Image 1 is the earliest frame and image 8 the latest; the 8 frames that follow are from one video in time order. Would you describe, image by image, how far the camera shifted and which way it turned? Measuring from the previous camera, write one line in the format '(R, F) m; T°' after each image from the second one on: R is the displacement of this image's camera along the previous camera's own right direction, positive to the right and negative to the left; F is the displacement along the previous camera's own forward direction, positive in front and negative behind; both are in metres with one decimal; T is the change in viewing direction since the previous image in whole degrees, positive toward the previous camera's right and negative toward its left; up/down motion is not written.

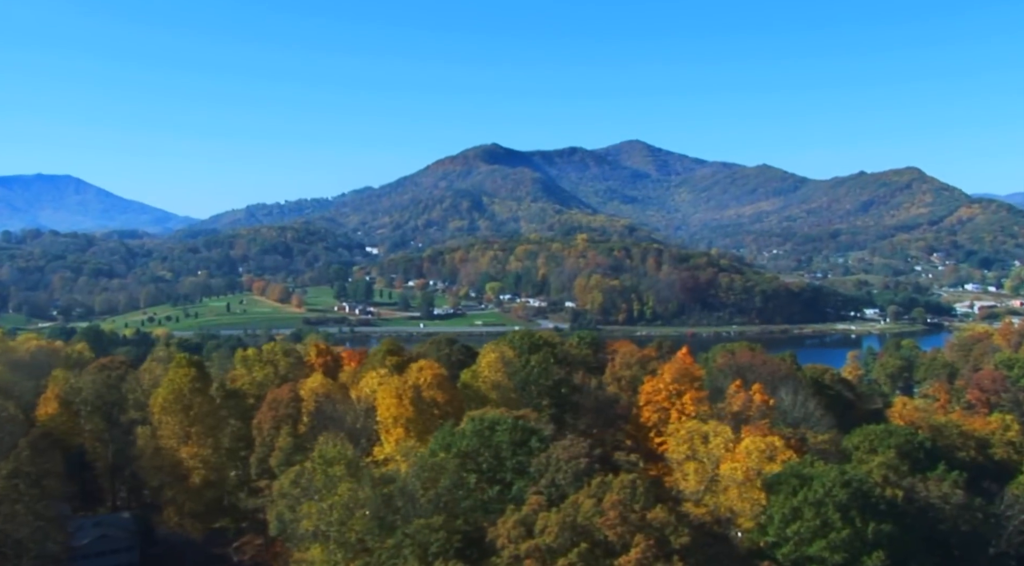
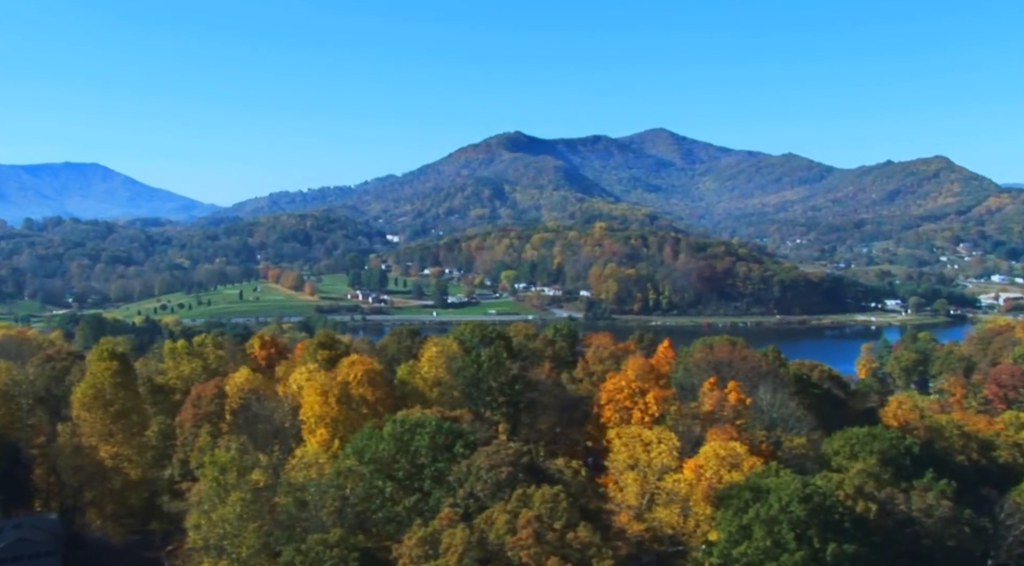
(+2.5, +3.0) m; -1°
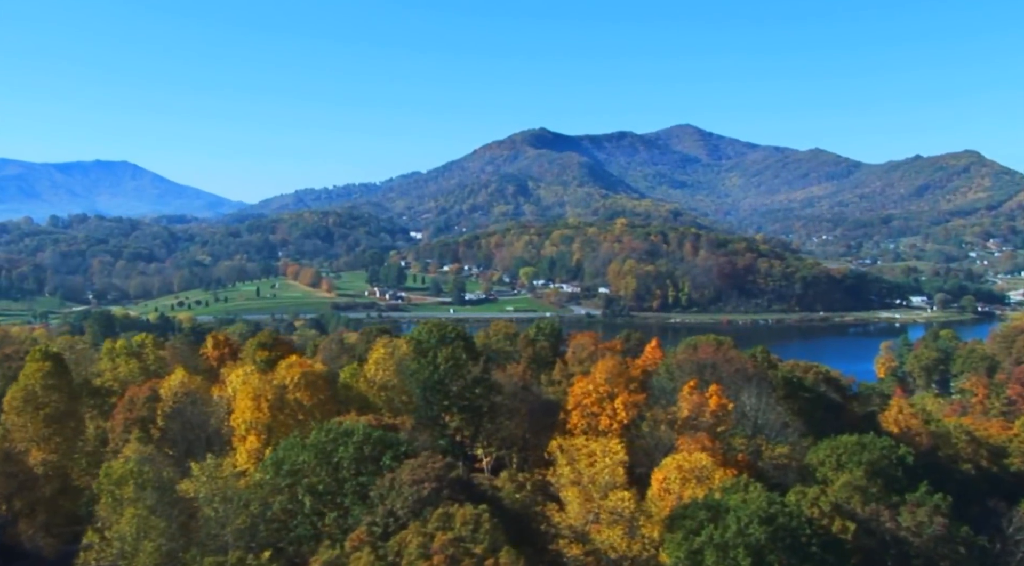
(+2.1, +2.5) m; -1°
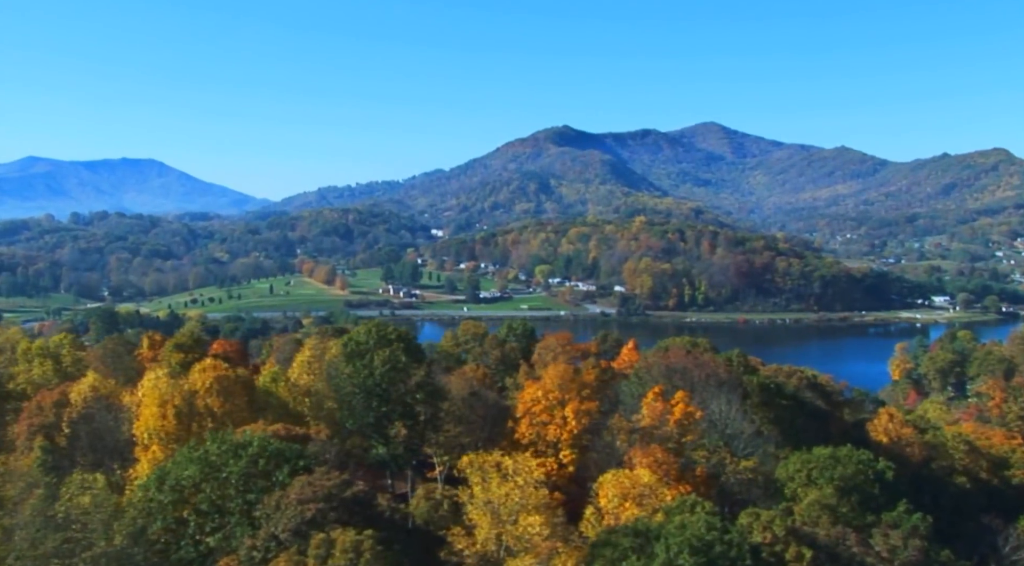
(+2.3, +2.5) m; -1°
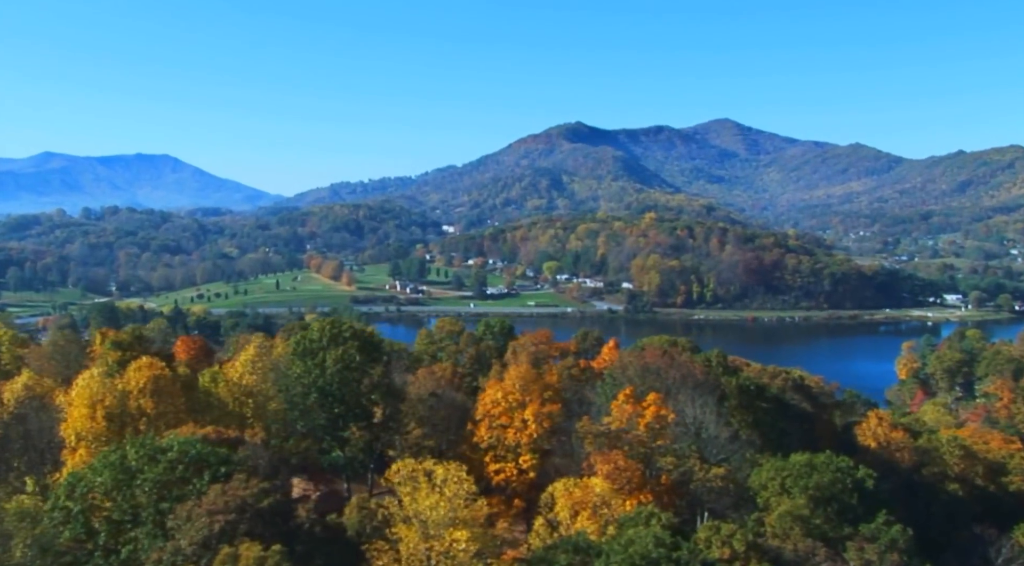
(+1.4, +1.6) m; -1°
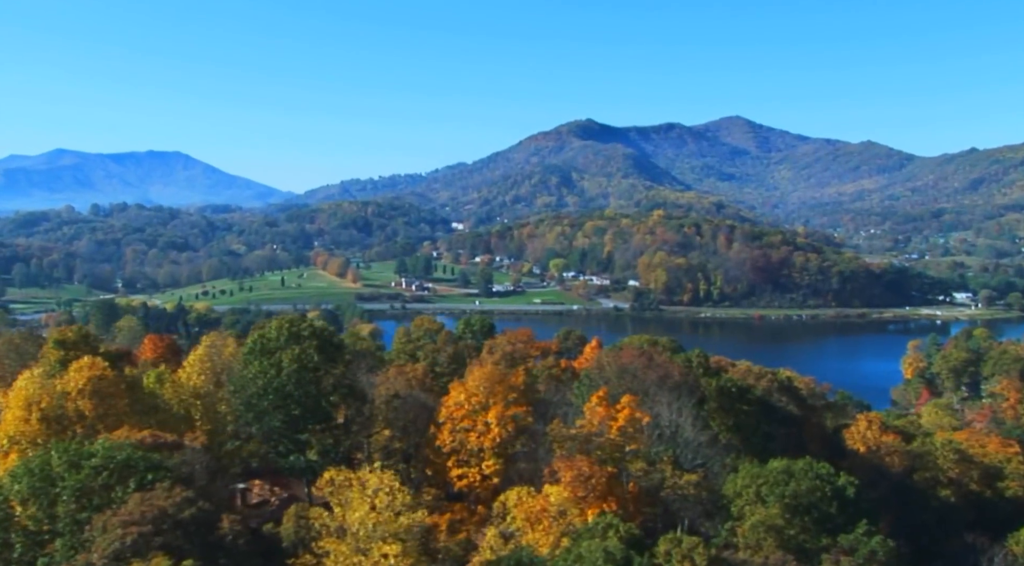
(+1.2, +1.3) m; -1°
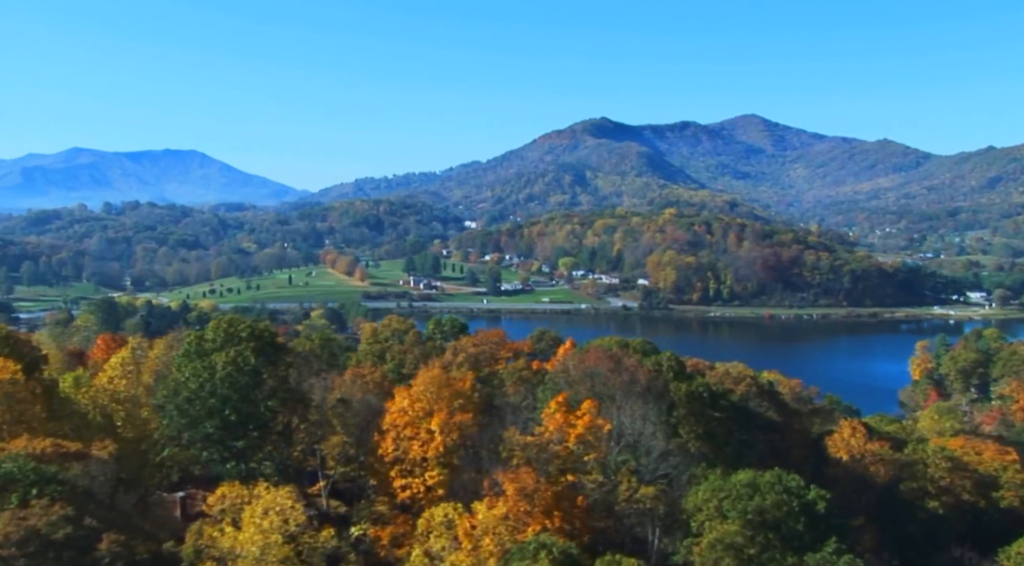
(+1.6, +1.7) m; -1°
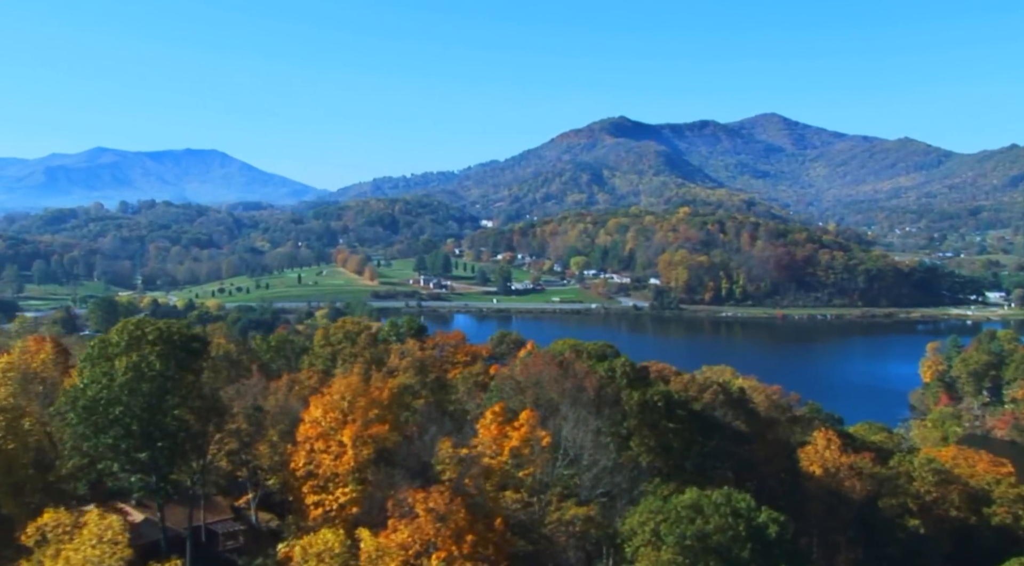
(+2.1, +2.2) m; -1°
